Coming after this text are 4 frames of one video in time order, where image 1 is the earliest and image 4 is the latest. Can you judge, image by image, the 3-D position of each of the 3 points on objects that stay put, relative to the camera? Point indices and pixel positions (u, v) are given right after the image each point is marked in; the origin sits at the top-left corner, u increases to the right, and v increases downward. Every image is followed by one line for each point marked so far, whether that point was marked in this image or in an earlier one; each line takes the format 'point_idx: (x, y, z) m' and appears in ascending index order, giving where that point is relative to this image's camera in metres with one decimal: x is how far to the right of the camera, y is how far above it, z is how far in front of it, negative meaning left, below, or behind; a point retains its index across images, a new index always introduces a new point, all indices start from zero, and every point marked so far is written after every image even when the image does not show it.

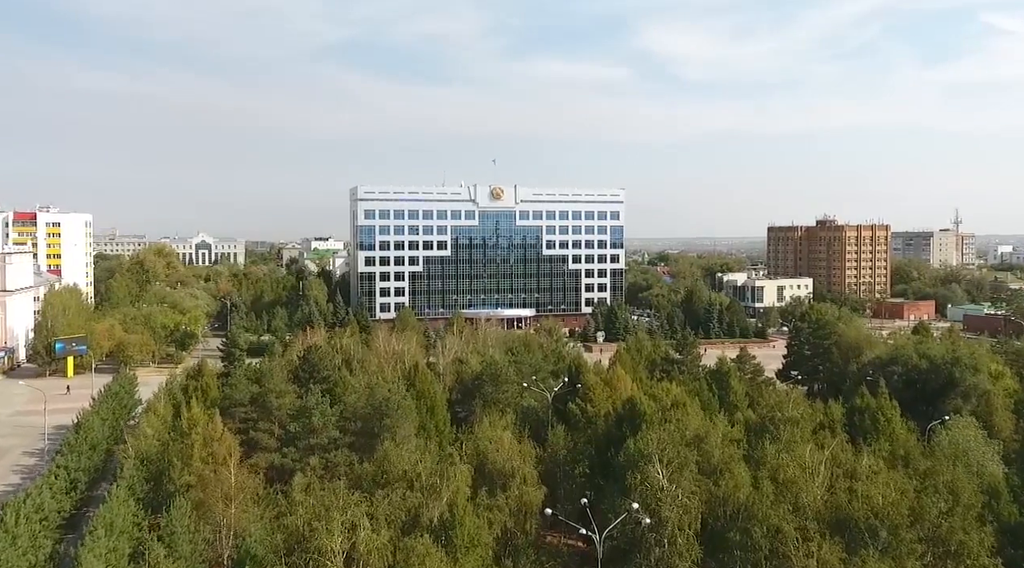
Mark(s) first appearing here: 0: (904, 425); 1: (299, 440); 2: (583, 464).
0: (+8.5, -3.0, +19.6) m
1: (-4.3, -3.2, +18.3) m
2: (+1.4, -3.4, +17.4) m
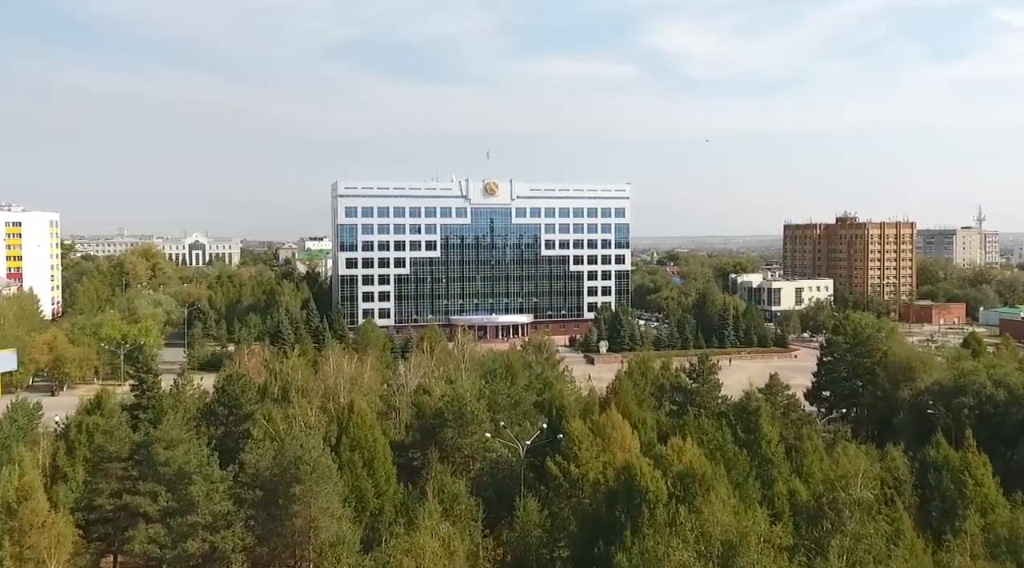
0: (+7.8, -3.3, +14.6) m
1: (-5.0, -3.4, +13.4) m
2: (+0.7, -3.7, +12.4) m
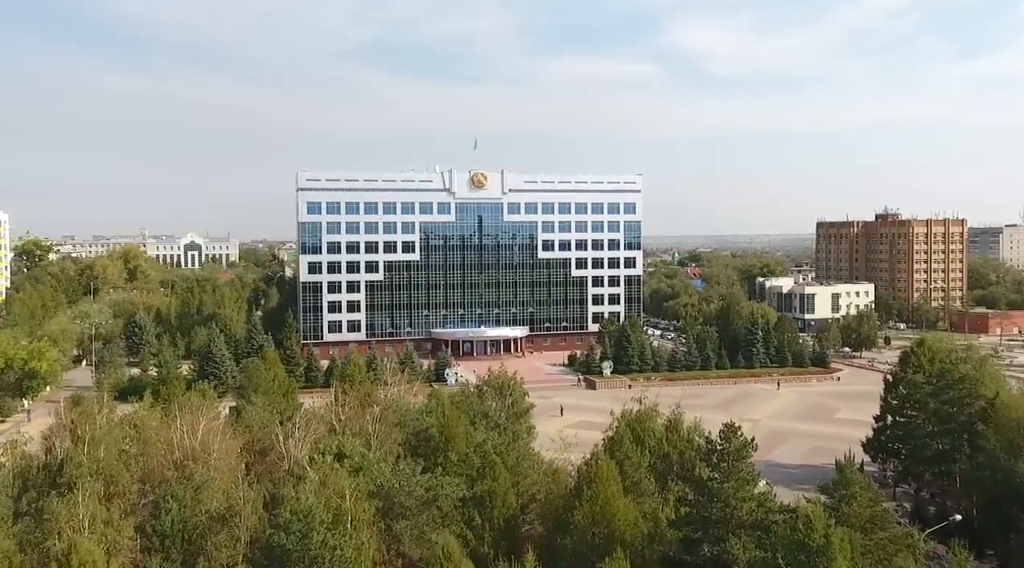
0: (+6.4, -3.7, +6.8) m
1: (-6.4, -3.8, +5.9) m
2: (-0.8, -4.1, +4.8) m
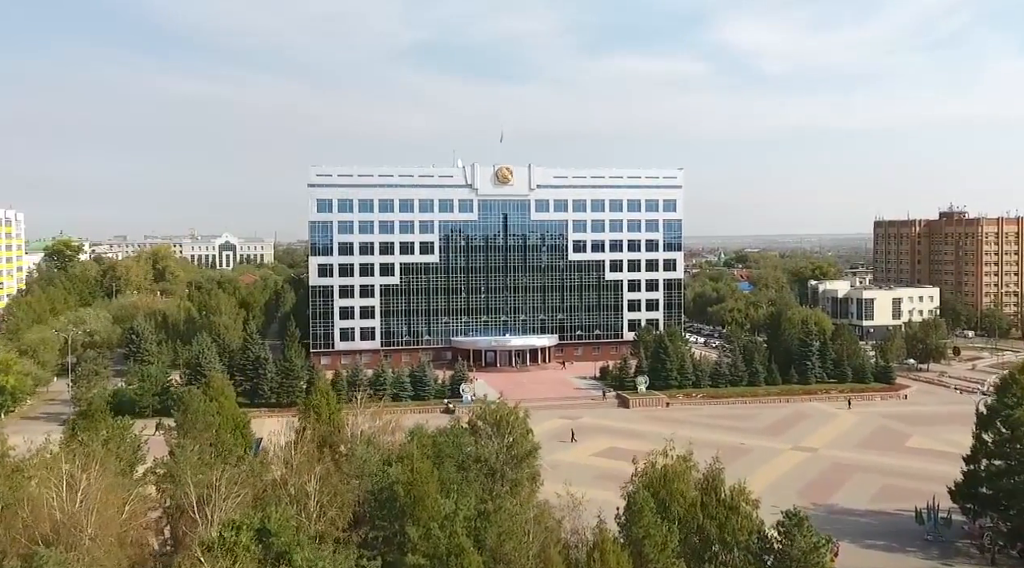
0: (+5.8, -3.9, +2.6) m
1: (-7.1, -4.0, +2.4) m
2: (-1.5, -4.3, +1.0) m
